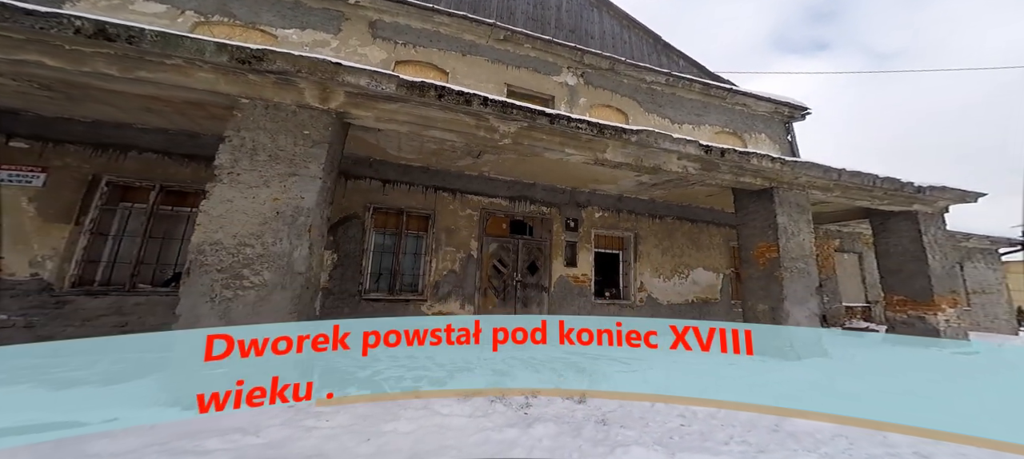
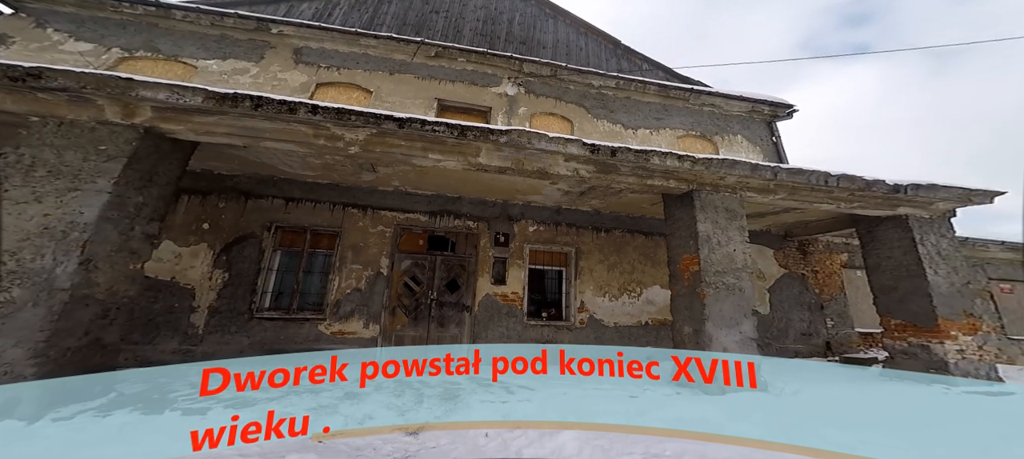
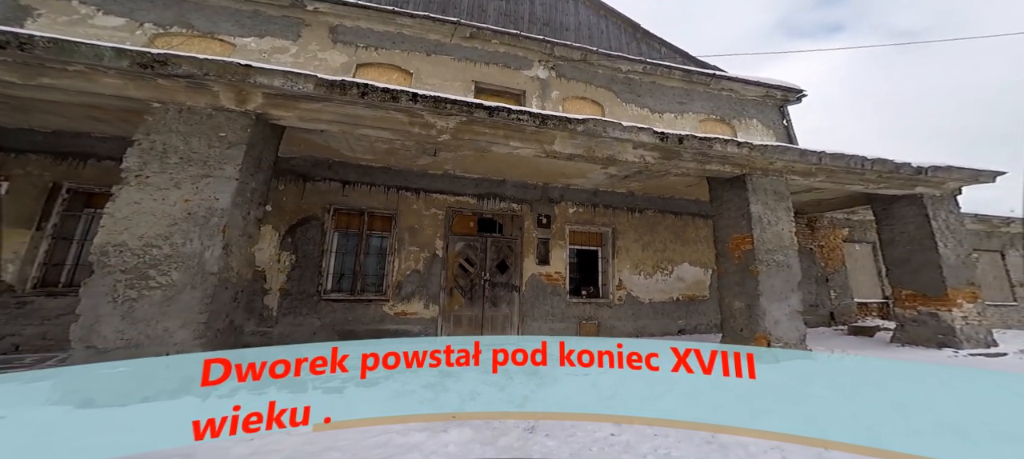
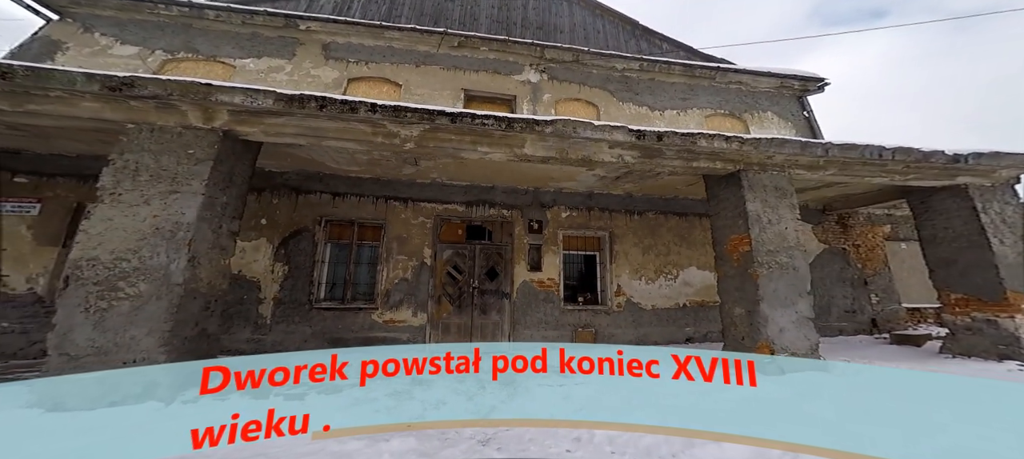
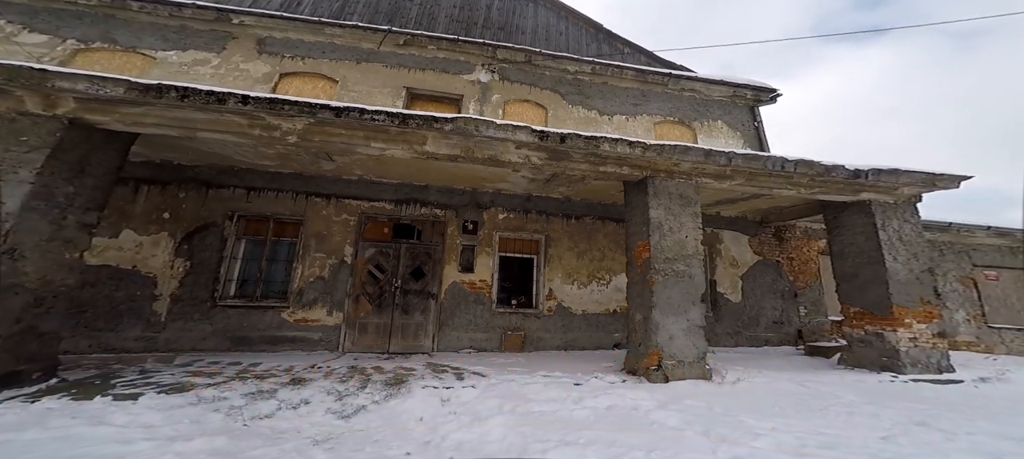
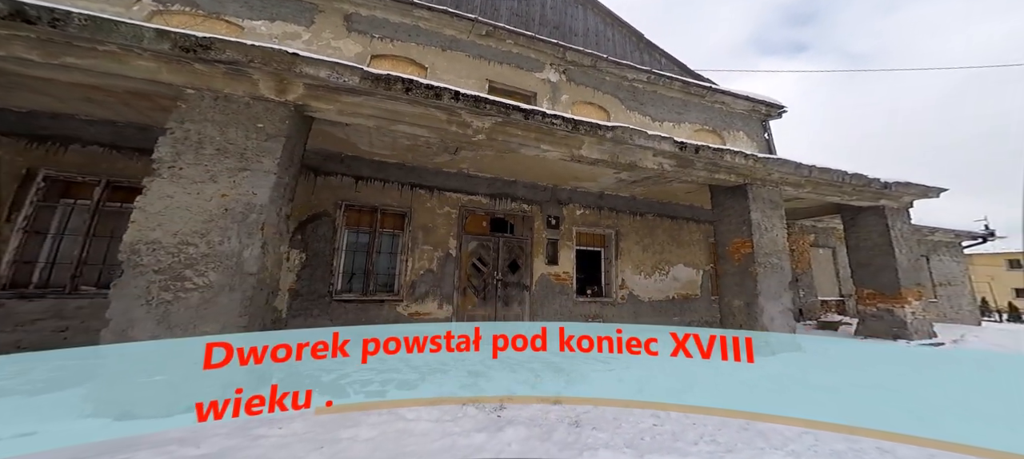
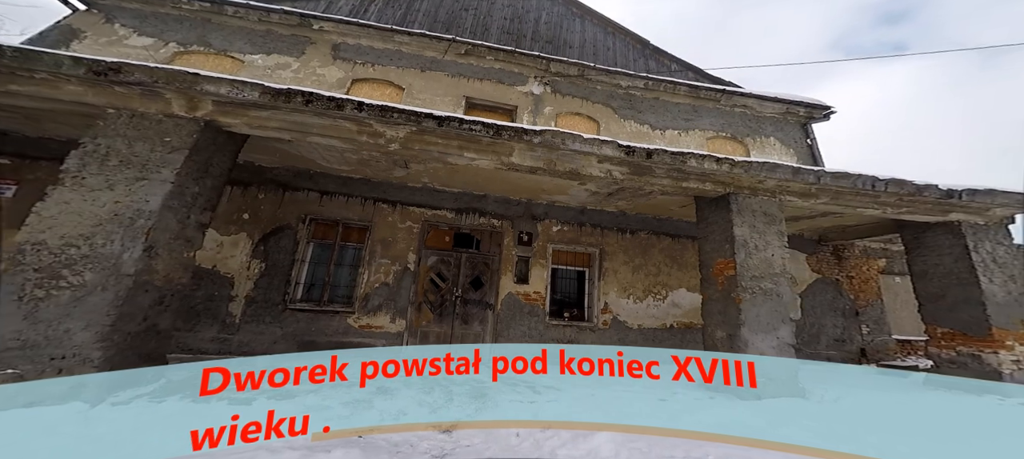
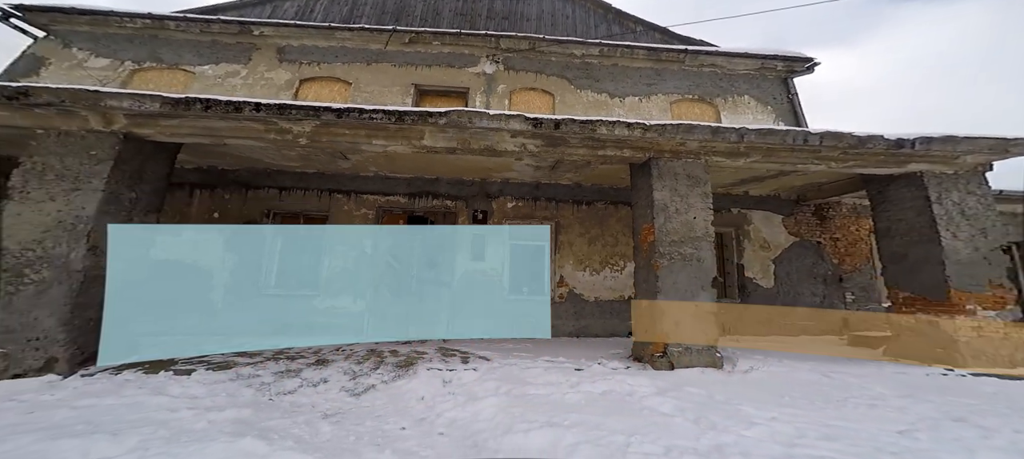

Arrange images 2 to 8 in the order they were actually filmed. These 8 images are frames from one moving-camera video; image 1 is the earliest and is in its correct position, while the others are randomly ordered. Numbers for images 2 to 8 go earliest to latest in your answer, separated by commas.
6, 3, 4, 7, 2, 5, 8
